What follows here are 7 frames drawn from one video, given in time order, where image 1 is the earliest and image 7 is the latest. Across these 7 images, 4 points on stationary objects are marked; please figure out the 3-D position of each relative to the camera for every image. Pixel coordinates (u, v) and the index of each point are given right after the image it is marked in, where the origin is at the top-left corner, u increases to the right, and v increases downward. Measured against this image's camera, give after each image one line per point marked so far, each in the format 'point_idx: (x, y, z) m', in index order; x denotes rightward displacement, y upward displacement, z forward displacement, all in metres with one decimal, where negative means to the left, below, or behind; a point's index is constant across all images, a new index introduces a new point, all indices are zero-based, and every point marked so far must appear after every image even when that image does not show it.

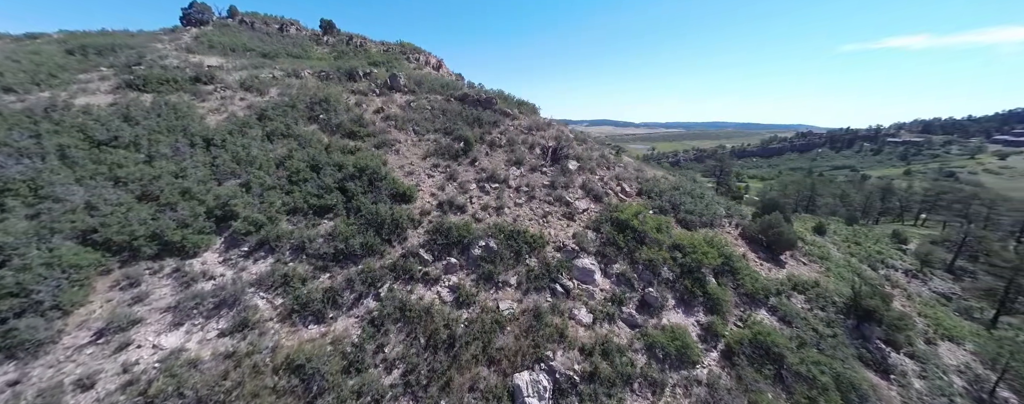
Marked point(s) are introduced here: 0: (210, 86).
0: (-15.3, +5.8, +17.0) m
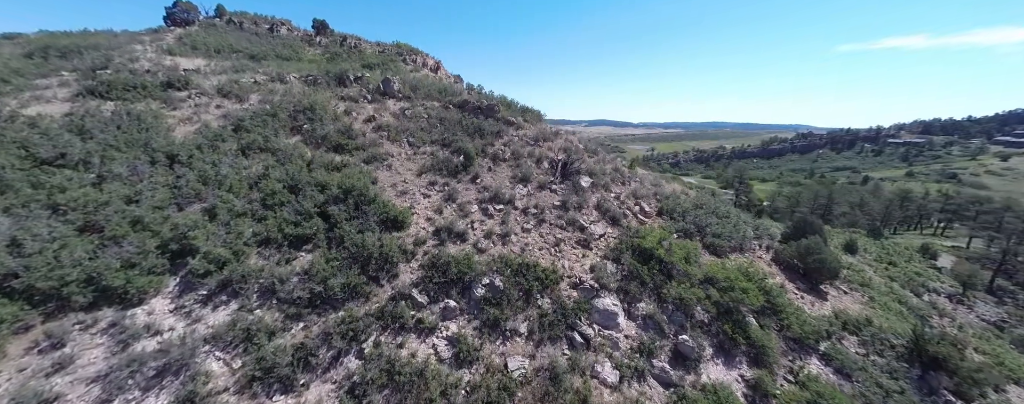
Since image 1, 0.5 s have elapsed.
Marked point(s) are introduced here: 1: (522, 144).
0: (-15.1, +5.0, +15.4) m
1: (+0.4, +2.5, +14.7) m
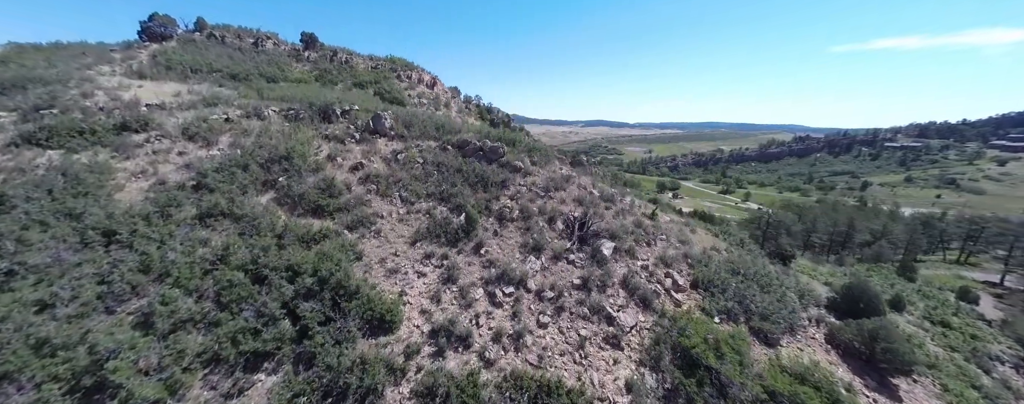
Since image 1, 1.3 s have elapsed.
0: (-14.8, +2.6, +13.4) m
1: (+0.7, +0.2, +12.8) m
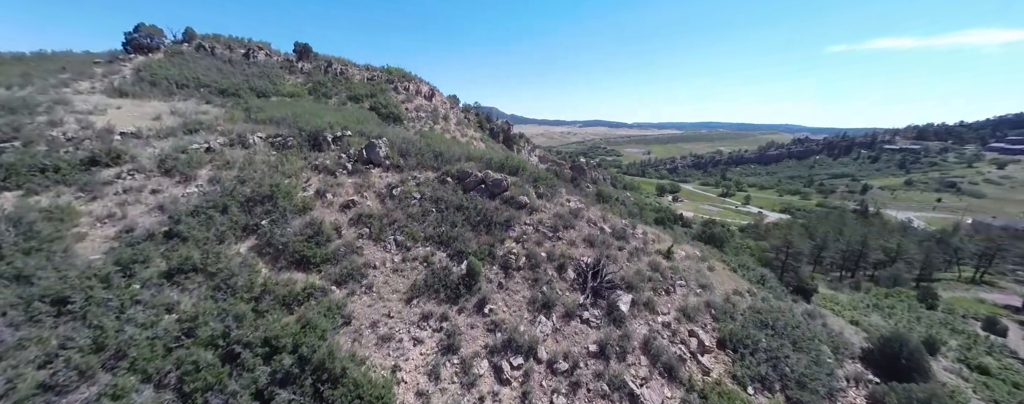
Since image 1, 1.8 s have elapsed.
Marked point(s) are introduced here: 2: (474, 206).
0: (-14.6, +1.1, +12.3) m
1: (+0.9, -1.3, +11.7) m
2: (-1.4, -0.1, +12.5) m
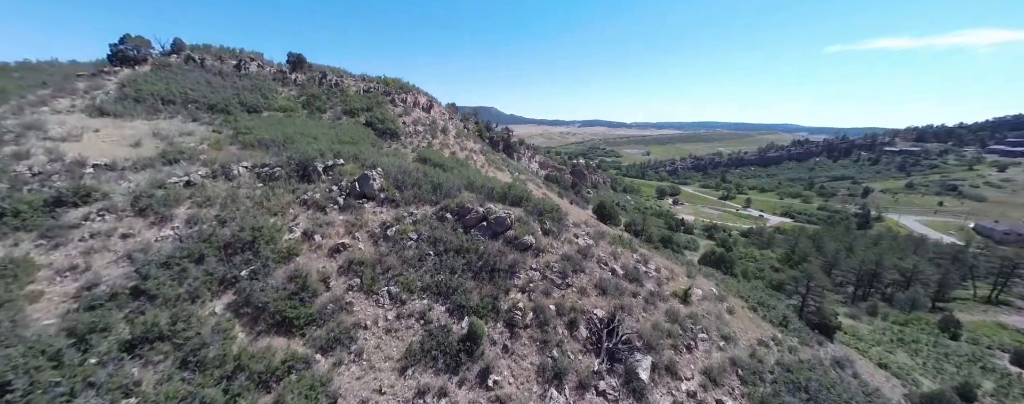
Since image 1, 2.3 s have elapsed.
0: (-14.4, -0.3, +11.2) m
1: (+1.1, -2.7, +10.7) m
2: (-1.2, -1.6, +11.5) m
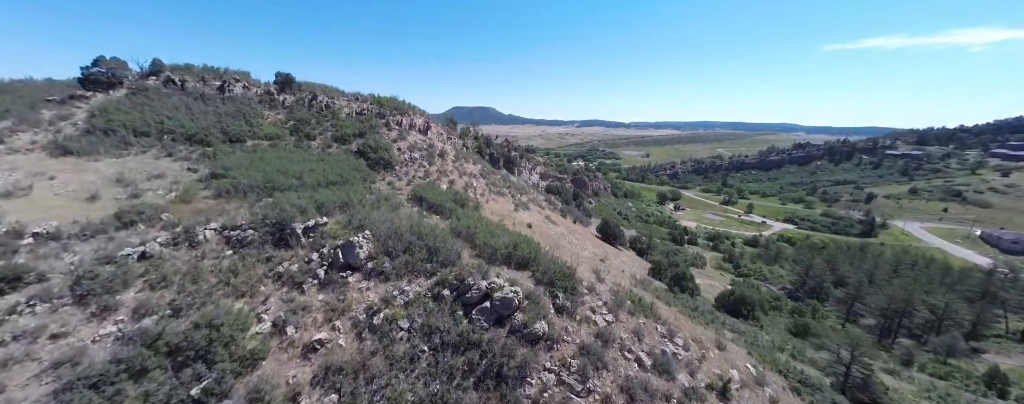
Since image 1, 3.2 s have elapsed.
0: (-14.2, -2.8, +9.4) m
1: (+1.4, -5.2, +8.8) m
2: (-1.0, -4.0, +9.7) m
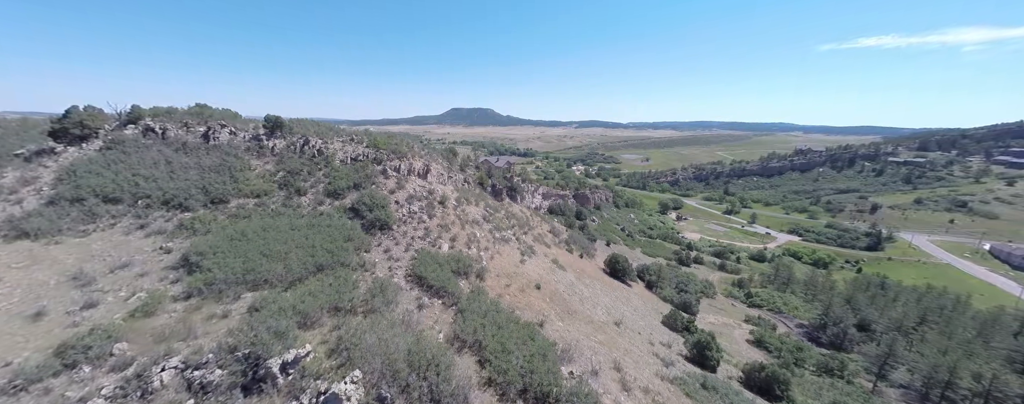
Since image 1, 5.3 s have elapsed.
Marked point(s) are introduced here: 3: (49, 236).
0: (-13.6, -7.0, +7.3) m
1: (+2.0, -9.2, +6.8) m
2: (-0.4, -8.1, +7.6) m
3: (-22.9, -1.5, +16.6) m
